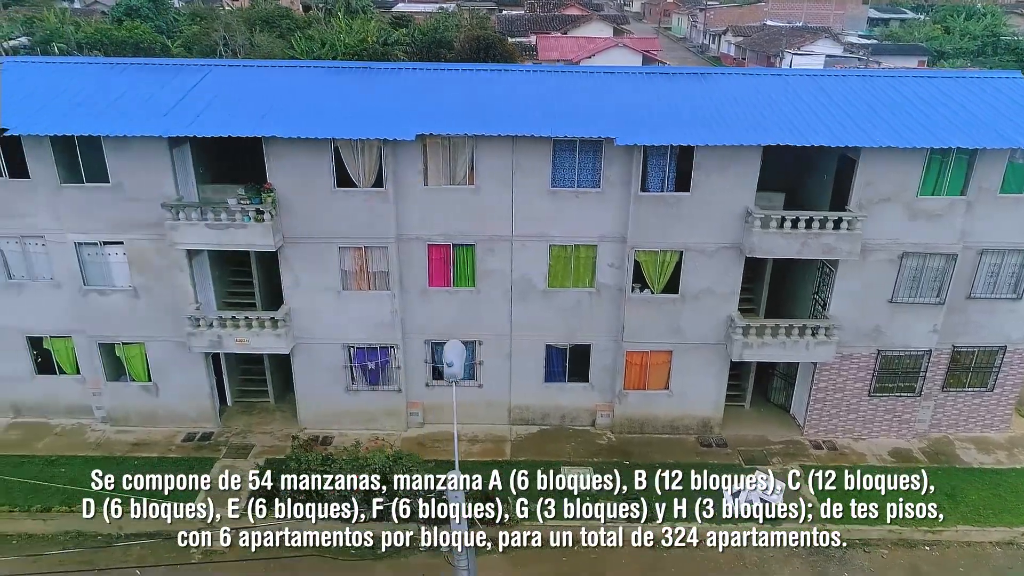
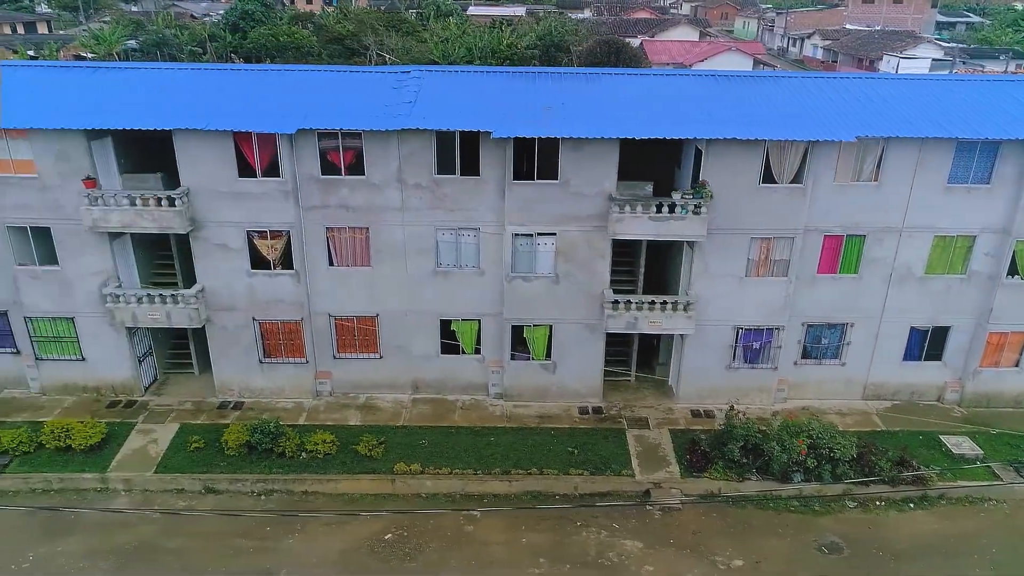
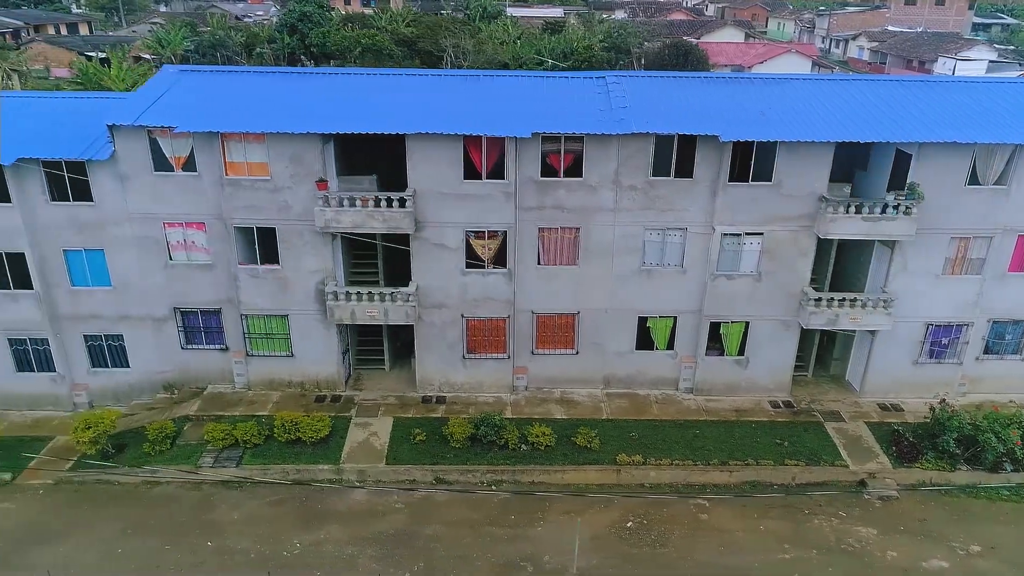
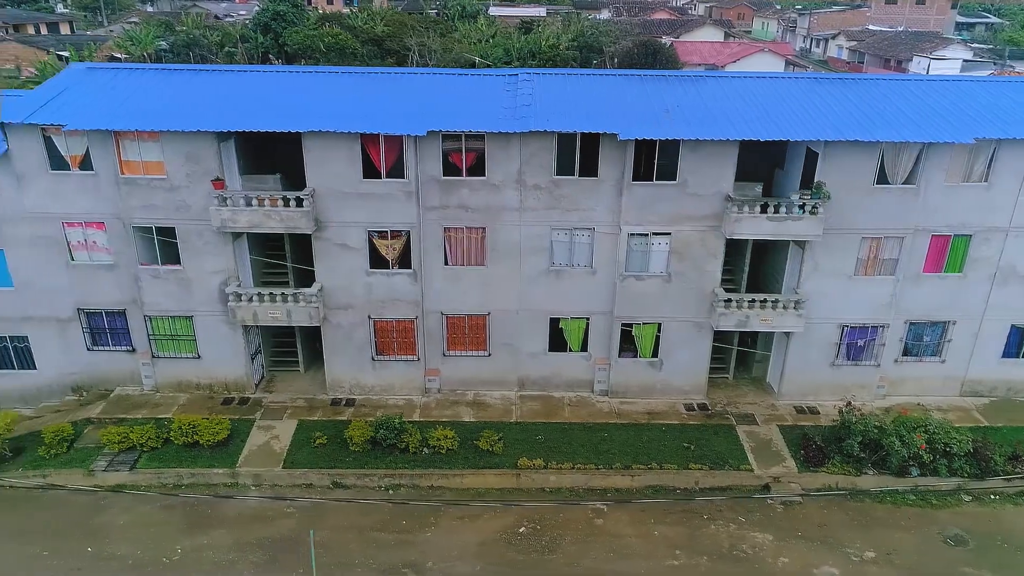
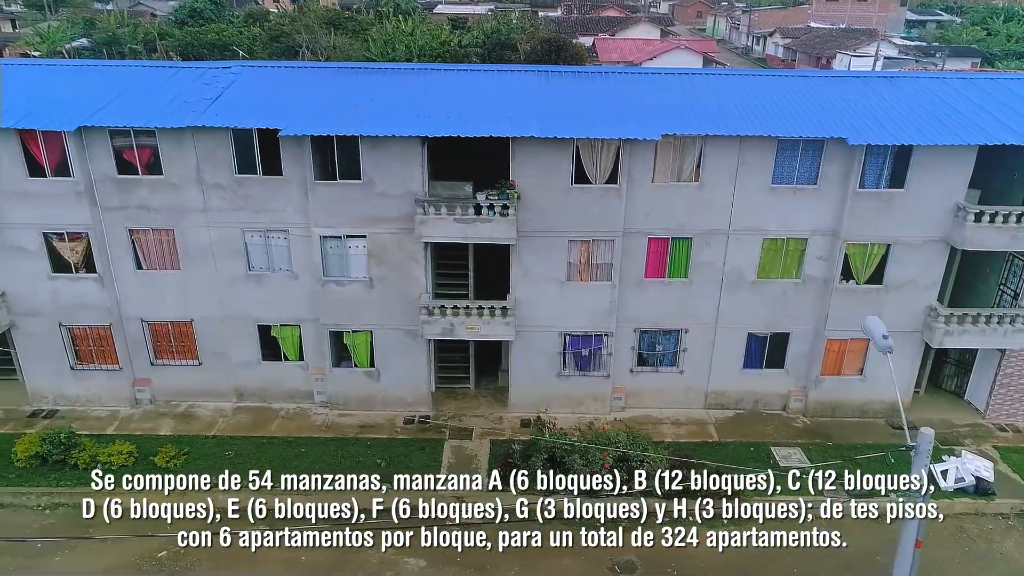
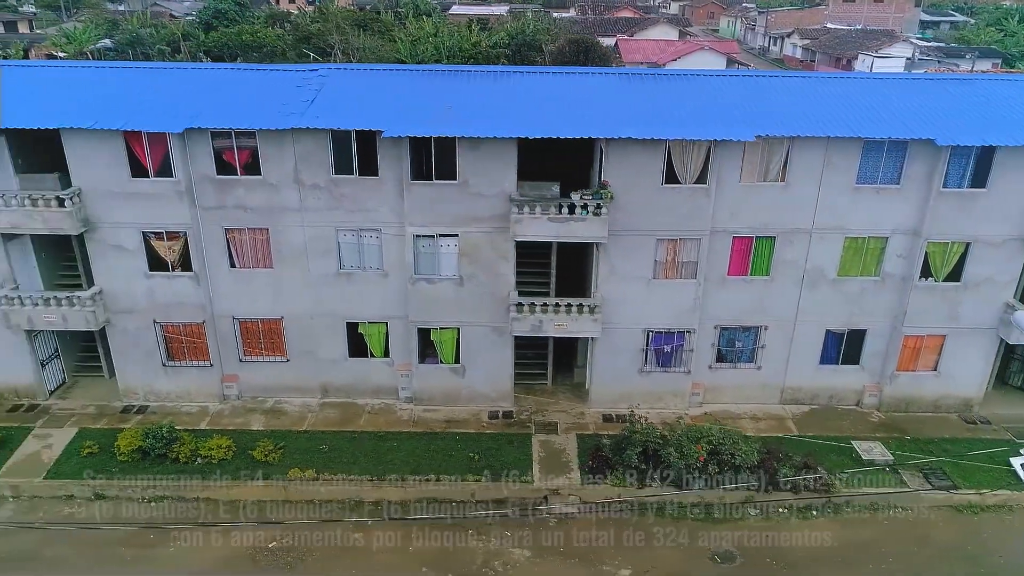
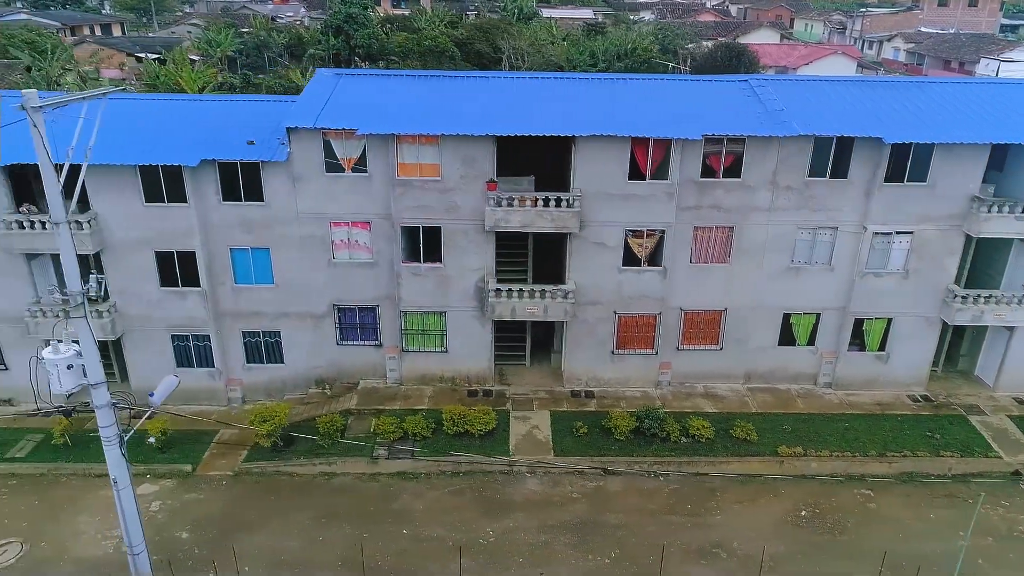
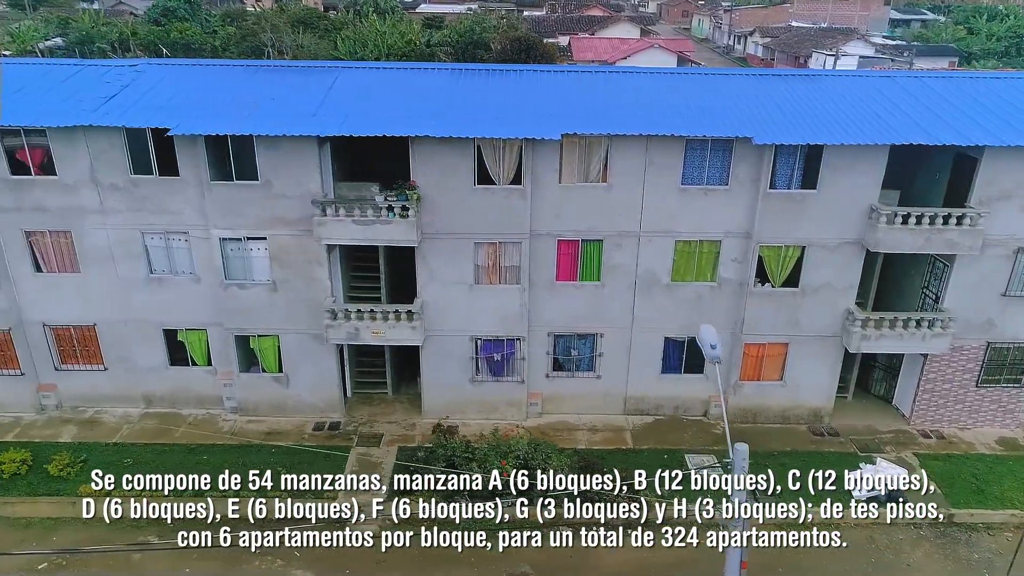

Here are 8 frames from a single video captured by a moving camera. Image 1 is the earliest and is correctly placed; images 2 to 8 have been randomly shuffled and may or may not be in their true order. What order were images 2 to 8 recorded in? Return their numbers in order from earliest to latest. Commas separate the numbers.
8, 5, 6, 2, 4, 3, 7
